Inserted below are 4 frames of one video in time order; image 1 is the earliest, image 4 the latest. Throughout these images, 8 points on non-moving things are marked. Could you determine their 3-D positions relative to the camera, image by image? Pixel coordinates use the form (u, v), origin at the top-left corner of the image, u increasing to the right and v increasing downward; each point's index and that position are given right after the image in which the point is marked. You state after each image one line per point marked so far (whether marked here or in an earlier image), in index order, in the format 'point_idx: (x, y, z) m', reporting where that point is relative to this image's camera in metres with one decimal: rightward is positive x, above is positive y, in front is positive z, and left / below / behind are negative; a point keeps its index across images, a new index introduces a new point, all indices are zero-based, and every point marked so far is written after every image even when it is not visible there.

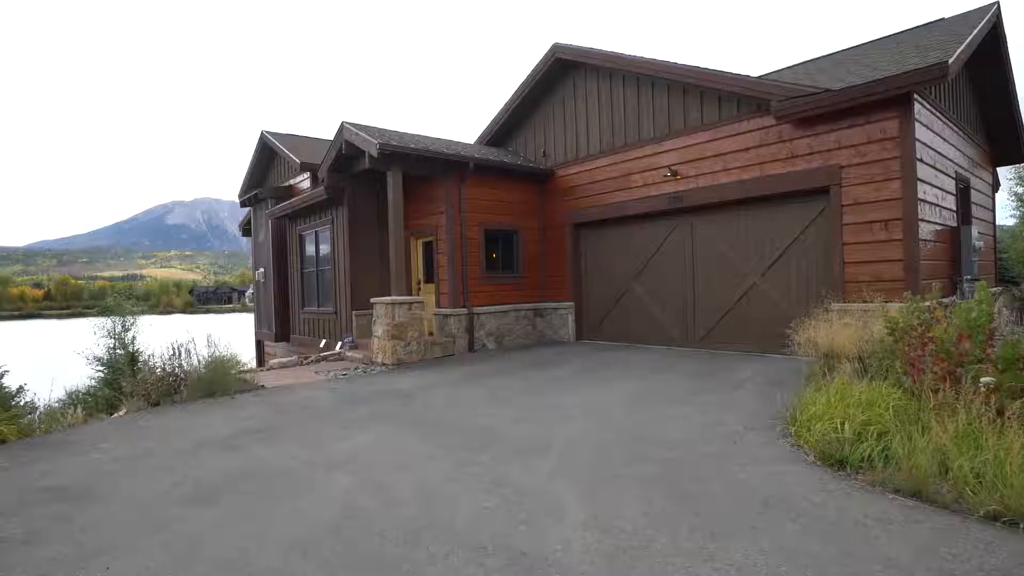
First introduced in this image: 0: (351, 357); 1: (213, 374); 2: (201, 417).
0: (-2.4, -1.0, +8.7) m
1: (-3.5, -1.0, +6.8) m
2: (-2.9, -1.2, +5.5) m
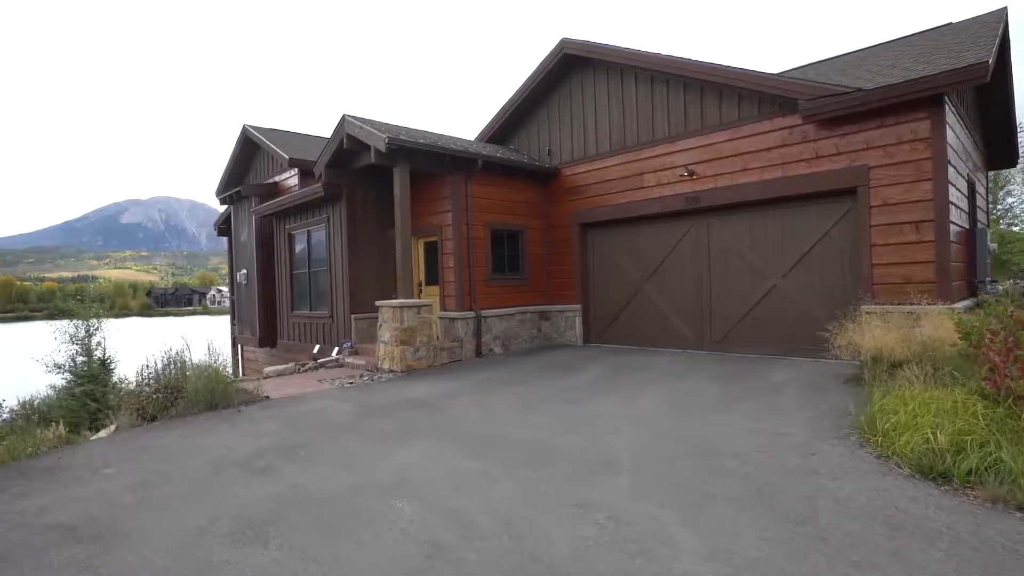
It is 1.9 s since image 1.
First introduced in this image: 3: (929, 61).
0: (-2.3, -1.1, +8.2) m
1: (-3.2, -1.0, +6.3) m
2: (-2.6, -1.3, +5.0) m
3: (+4.6, +2.5, +6.4) m
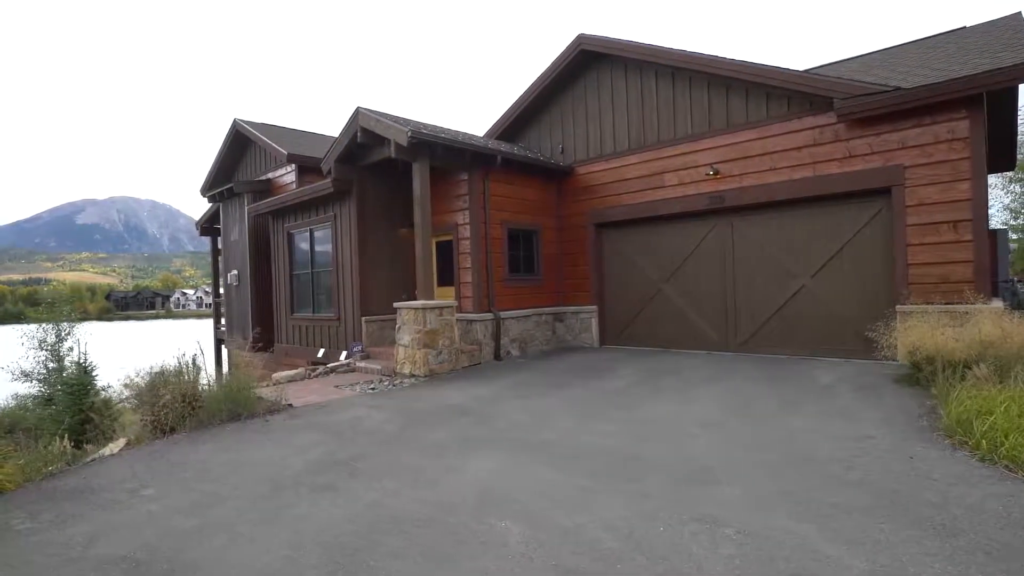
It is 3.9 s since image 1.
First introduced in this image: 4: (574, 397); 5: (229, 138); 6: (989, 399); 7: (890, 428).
0: (-1.9, -1.1, +7.8) m
1: (-2.8, -1.0, +5.8) m
2: (-2.1, -1.3, +4.6) m
3: (+5.0, +2.5, +6.5) m
4: (+0.6, -1.1, +5.9) m
5: (-5.7, +3.0, +11.8) m
6: (+3.3, -0.8, +4.1) m
7: (+2.8, -1.1, +4.4) m
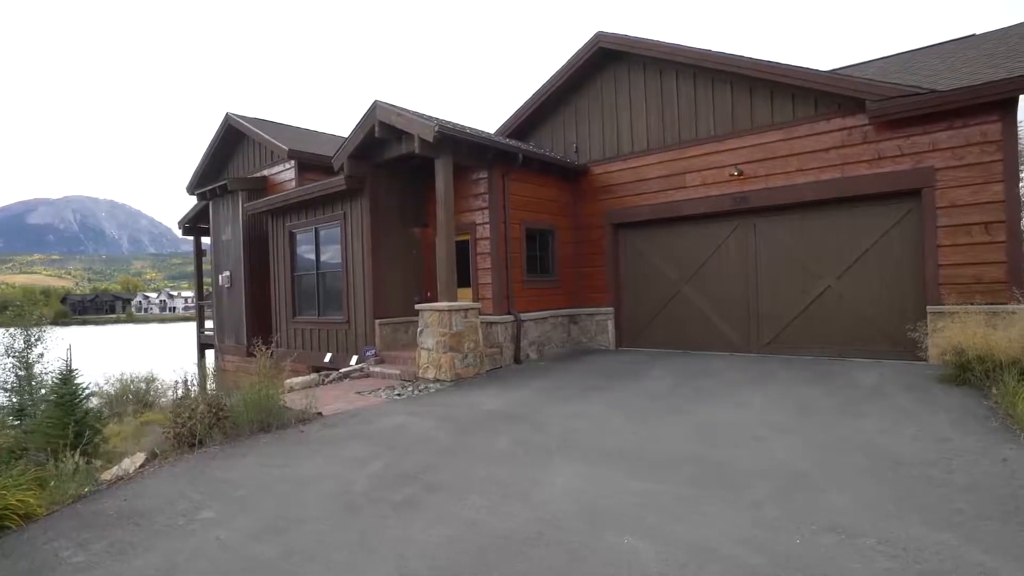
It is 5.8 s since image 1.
0: (-1.6, -1.1, +7.5) m
1: (-2.4, -1.0, +5.4) m
2: (-1.6, -1.3, +4.3) m
3: (+5.4, +2.5, +6.6) m
4: (+1.0, -1.1, +5.8) m
5: (-5.7, +3.0, +11.3) m
6: (+3.9, -0.8, +4.1) m
7: (+3.3, -1.0, +4.3) m
